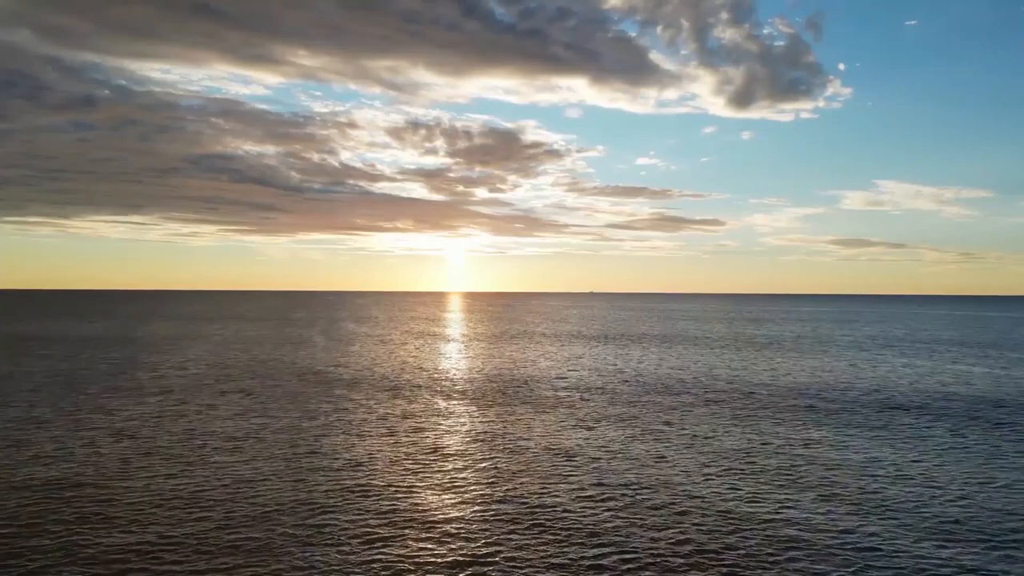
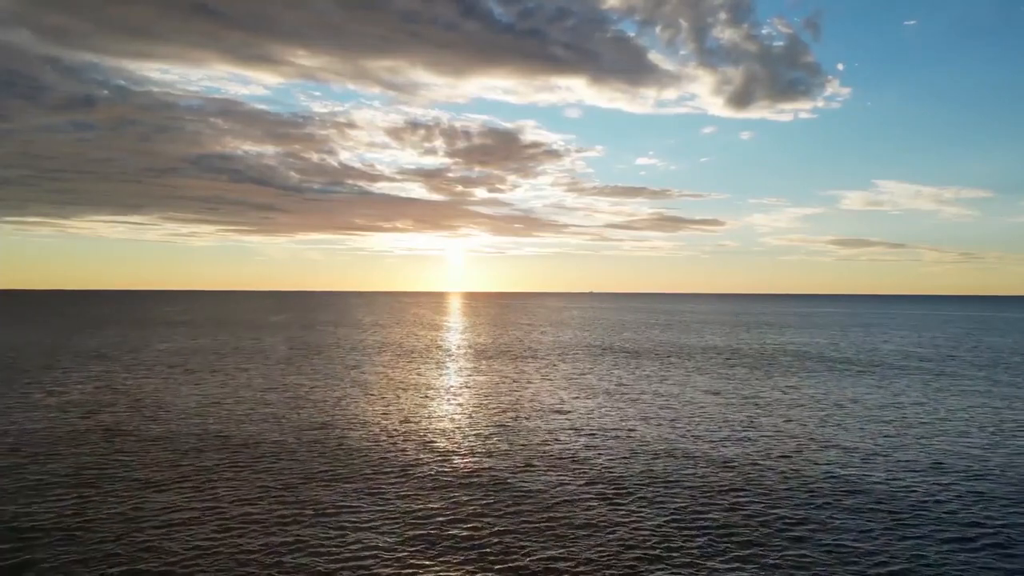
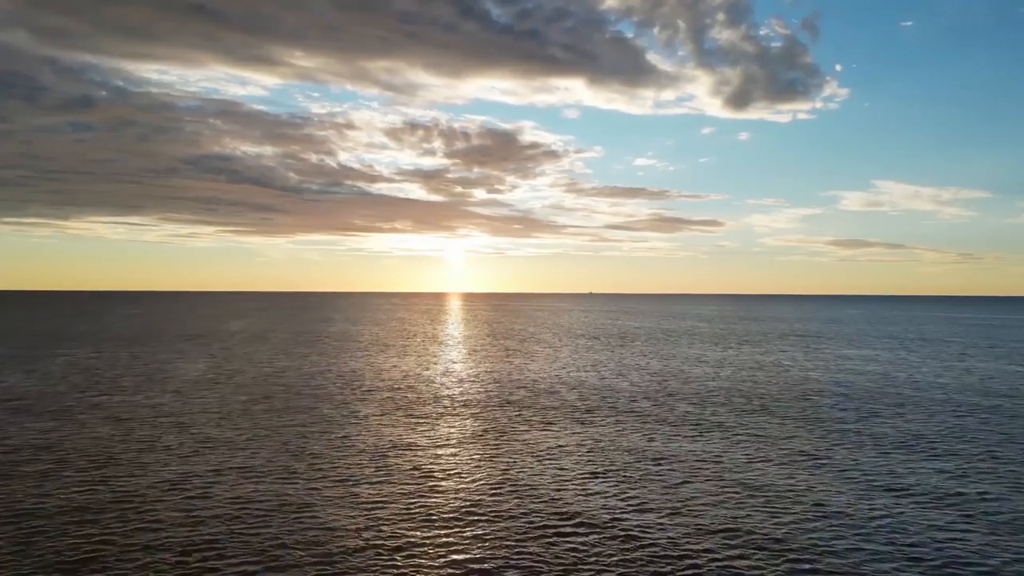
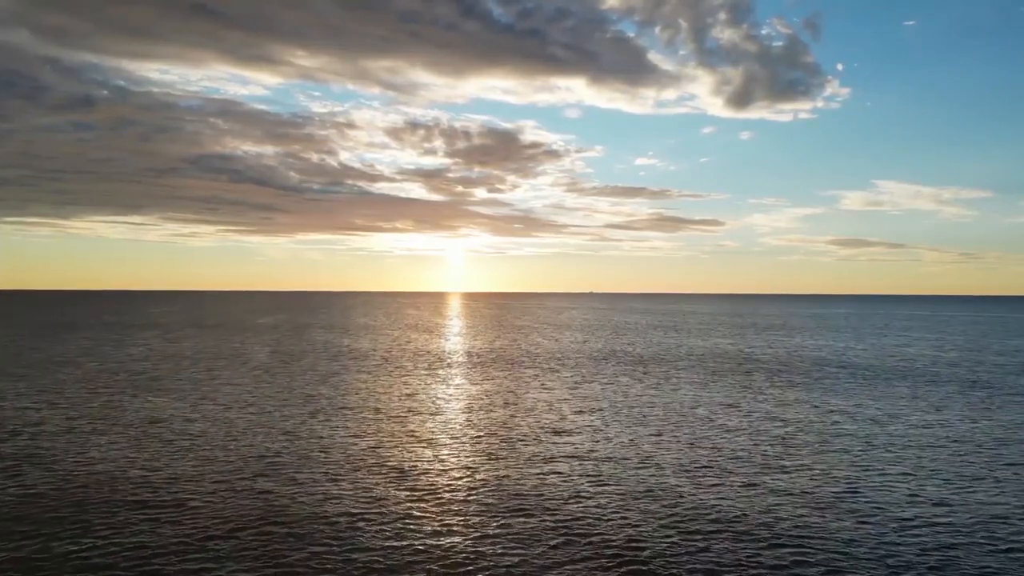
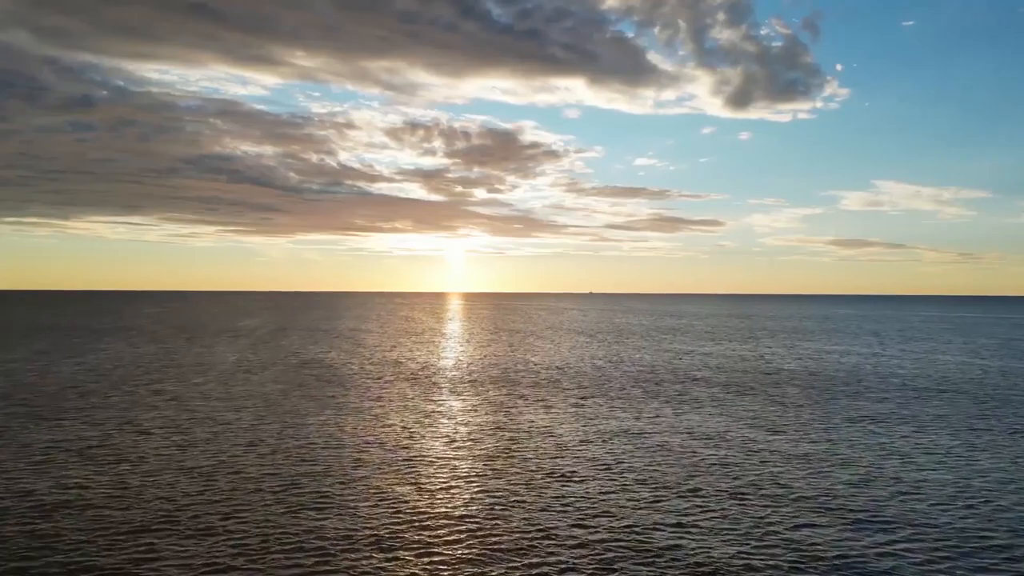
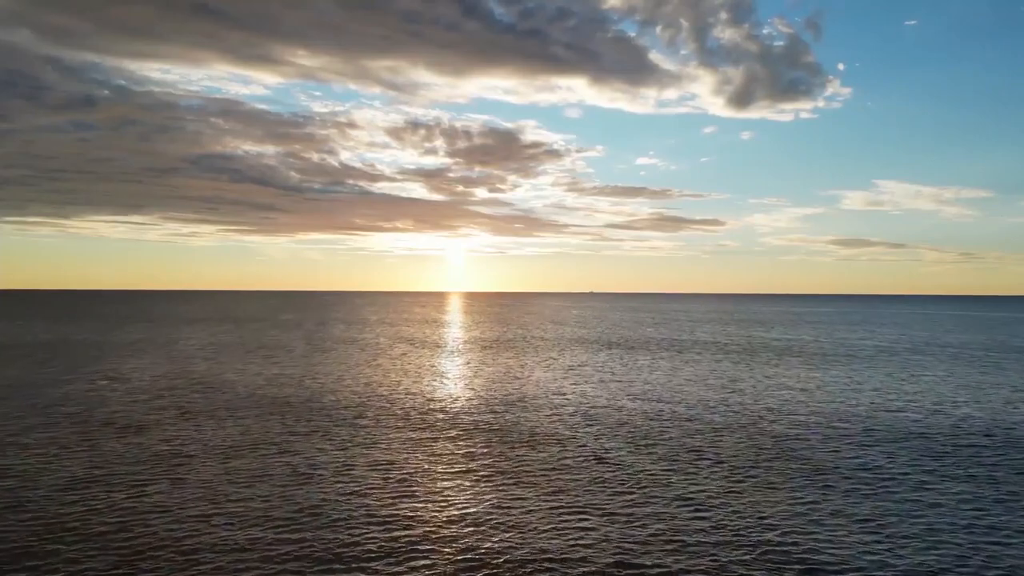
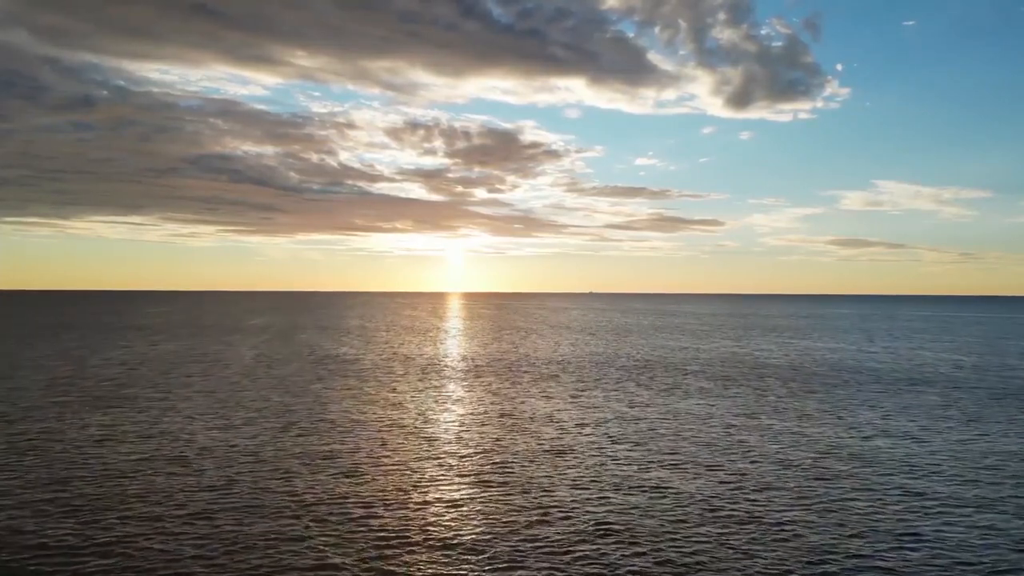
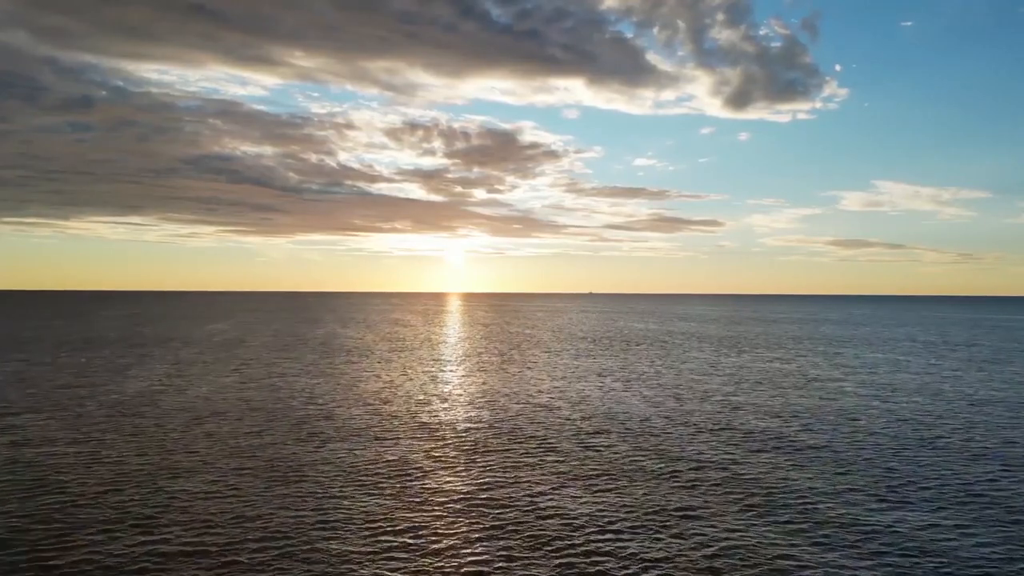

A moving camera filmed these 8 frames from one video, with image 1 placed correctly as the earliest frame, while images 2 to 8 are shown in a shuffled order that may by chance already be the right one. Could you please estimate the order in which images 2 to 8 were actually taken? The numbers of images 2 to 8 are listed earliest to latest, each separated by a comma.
6, 2, 4, 7, 5, 3, 8
